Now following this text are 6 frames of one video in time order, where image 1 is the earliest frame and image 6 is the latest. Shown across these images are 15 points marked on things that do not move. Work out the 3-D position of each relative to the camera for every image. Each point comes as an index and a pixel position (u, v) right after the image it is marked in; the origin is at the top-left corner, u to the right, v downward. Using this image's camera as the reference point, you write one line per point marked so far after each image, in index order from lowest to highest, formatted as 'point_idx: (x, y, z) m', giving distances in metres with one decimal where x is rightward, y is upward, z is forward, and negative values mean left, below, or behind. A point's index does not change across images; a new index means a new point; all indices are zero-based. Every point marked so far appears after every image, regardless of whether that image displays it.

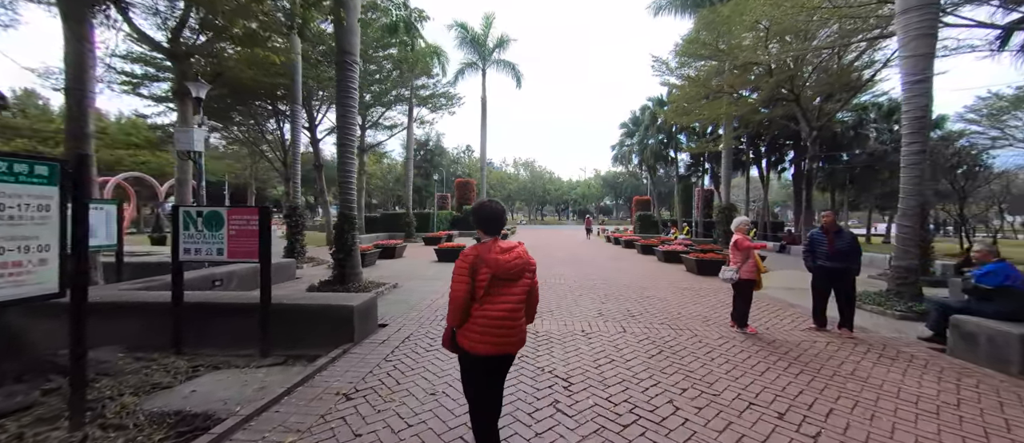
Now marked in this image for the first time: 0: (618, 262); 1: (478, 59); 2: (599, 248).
0: (+3.3, -1.3, +10.3) m
1: (-1.9, +9.3, +18.9) m
2: (+4.0, -1.2, +15.2) m
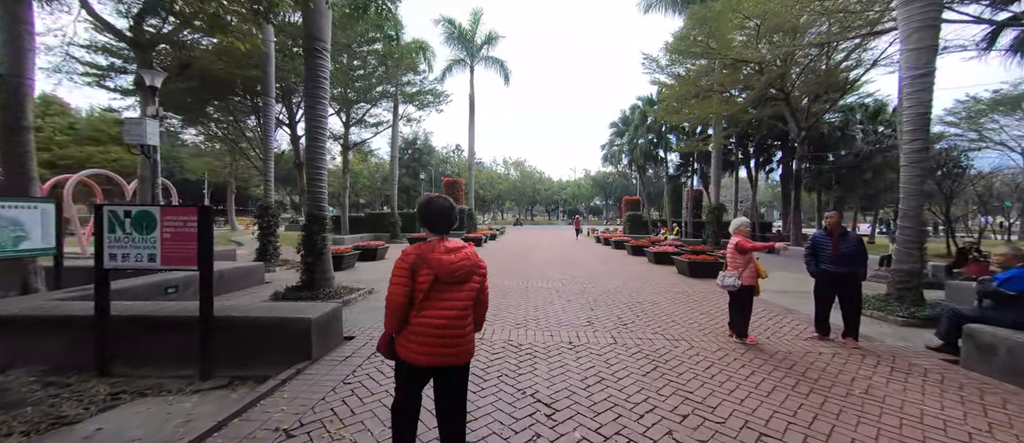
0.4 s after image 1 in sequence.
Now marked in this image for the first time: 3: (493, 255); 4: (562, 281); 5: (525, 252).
0: (+2.9, -1.3, +10.0) m
1: (-2.6, +9.3, +18.5) m
2: (+3.5, -1.2, +14.9) m
3: (-0.7, -1.2, +11.5) m
4: (+1.1, -1.3, +7.3) m
5: (+0.4, -1.2, +12.4) m
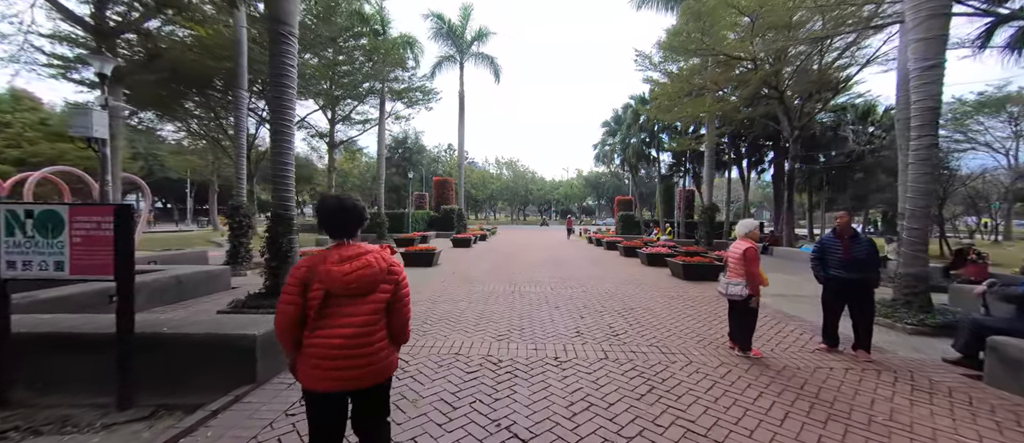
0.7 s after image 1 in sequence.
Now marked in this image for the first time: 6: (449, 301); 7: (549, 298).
0: (+2.6, -1.3, +9.7) m
1: (-3.1, +9.3, +18.0) m
2: (+3.0, -1.2, +14.6) m
3: (-1.1, -1.2, +11.1) m
4: (+0.8, -1.3, +6.9) m
5: (0.0, -1.2, +12.0) m
6: (-1.0, -1.3, +5.4) m
7: (+0.7, -1.4, +5.9) m
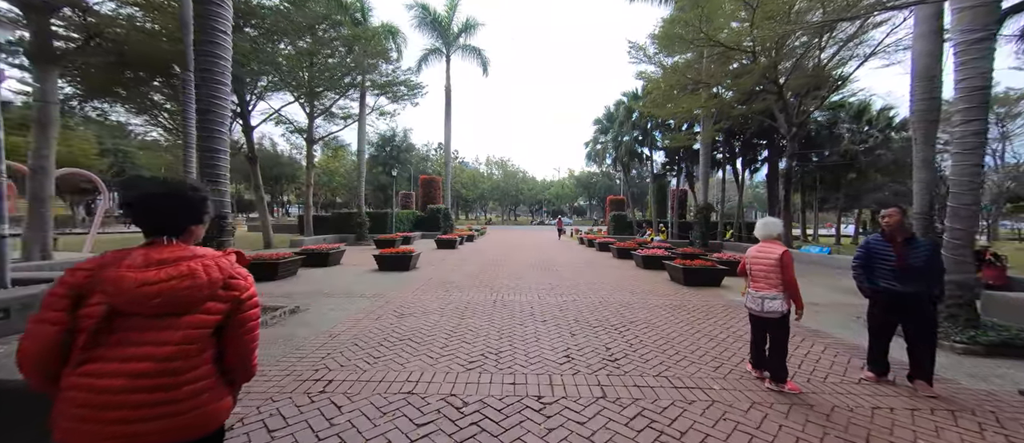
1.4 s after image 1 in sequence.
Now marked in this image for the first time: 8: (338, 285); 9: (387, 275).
0: (+2.2, -1.3, +9.1) m
1: (-3.7, +9.3, +17.2) m
2: (+2.5, -1.2, +14.0) m
3: (-1.5, -1.2, +10.3) m
4: (+0.5, -1.3, +6.2) m
5: (-0.4, -1.2, +11.3) m
6: (-1.3, -1.3, +4.7) m
7: (+0.4, -1.4, +5.1) m
8: (-3.3, -1.2, +6.2) m
9: (-2.8, -1.2, +7.4) m
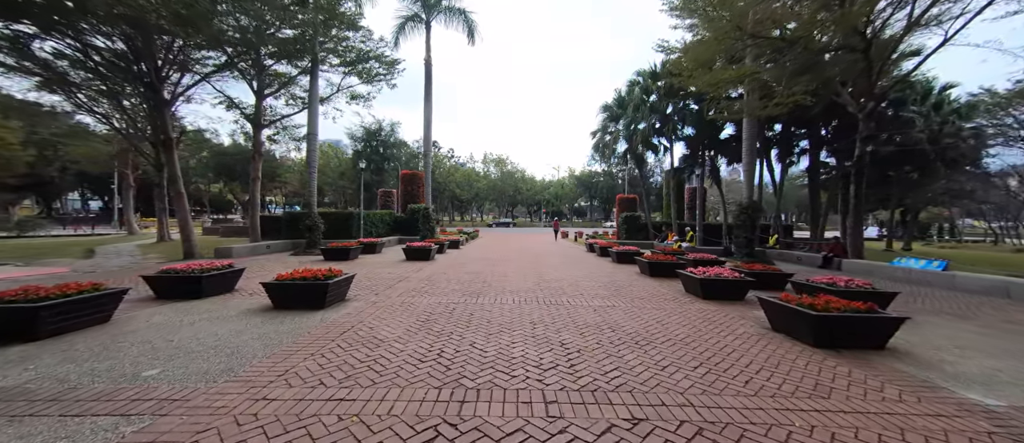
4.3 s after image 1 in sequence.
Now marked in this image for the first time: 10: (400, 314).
0: (+2.0, -1.4, +5.9) m
1: (-3.9, +9.2, +14.1) m
2: (+2.3, -1.3, +10.8) m
3: (-1.7, -1.2, +7.2) m
4: (+0.3, -1.4, +3.1) m
5: (-0.7, -1.2, +8.2) m
6: (-1.5, -1.3, +1.5) m
7: (+0.2, -1.4, +2.0) m
8: (-3.5, -1.3, +3.1) m
9: (-3.0, -1.3, +4.2) m
10: (-1.5, -1.3, +4.6) m
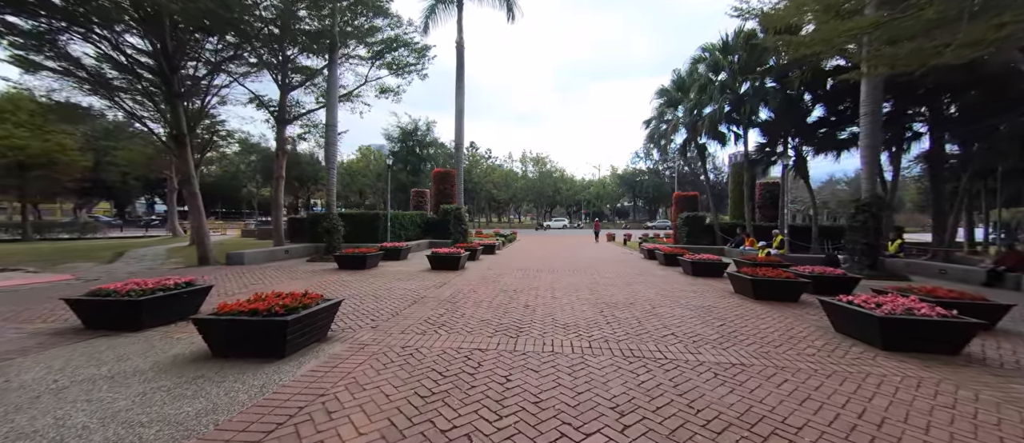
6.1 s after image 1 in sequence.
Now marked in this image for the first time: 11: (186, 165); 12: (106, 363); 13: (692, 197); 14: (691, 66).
0: (+2.6, -1.4, +3.8) m
1: (-2.3, +9.1, +12.7) m
2: (+3.5, -1.4, +8.7) m
3: (-0.9, -1.3, +5.4) m
4: (+0.7, -1.4, +1.1) m
5: (+0.3, -1.3, +6.3) m
6: (-1.3, -1.4, -0.2) m
7: (+0.4, -1.4, +0.1) m
8: (-3.1, -1.3, +1.6) m
9: (-2.5, -1.3, +2.7) m
10: (-1.0, -1.3, +2.9) m
11: (-9.6, +1.7, +9.8) m
12: (-3.6, -1.3, +3.0) m
13: (+10.7, +1.4, +19.9) m
14: (+8.4, +7.3, +15.7) m
